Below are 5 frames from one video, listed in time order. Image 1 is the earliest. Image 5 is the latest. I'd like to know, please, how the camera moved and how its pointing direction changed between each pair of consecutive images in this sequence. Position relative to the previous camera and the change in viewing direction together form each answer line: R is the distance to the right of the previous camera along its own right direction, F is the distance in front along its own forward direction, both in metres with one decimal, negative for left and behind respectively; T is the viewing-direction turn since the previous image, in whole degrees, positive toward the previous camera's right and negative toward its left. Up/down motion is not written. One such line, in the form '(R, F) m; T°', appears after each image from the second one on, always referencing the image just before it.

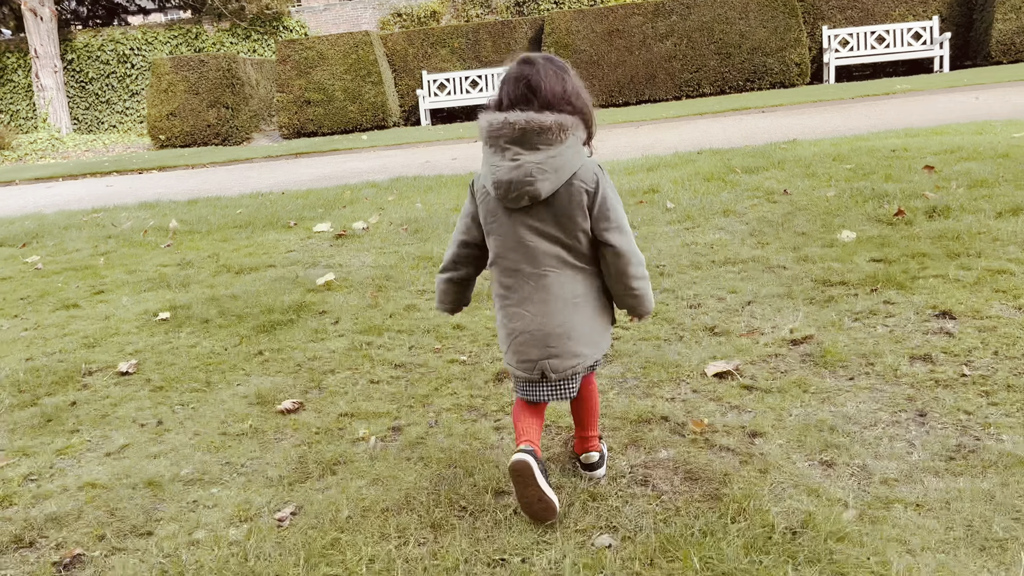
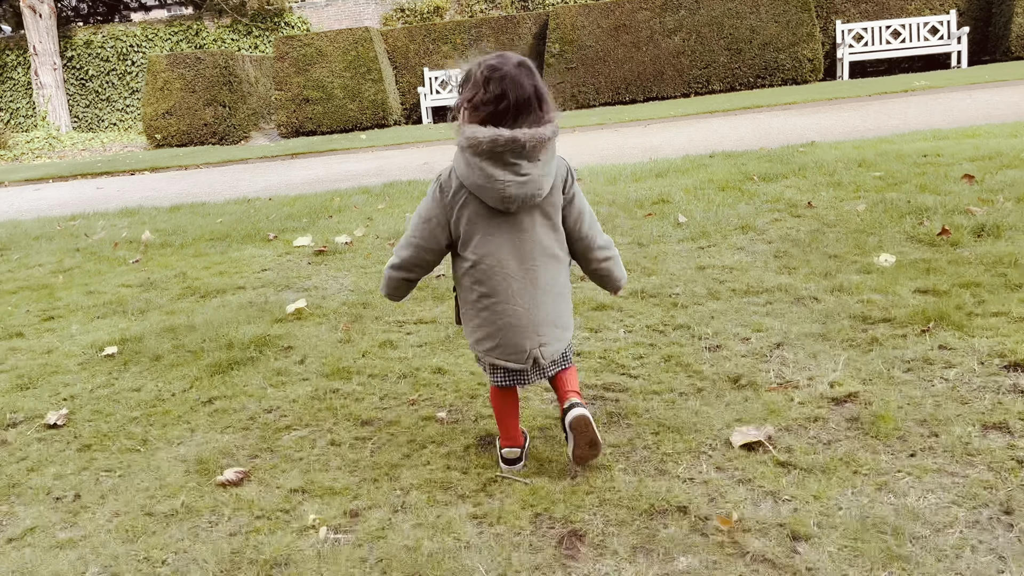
(+0.2, +0.7) m; -1°
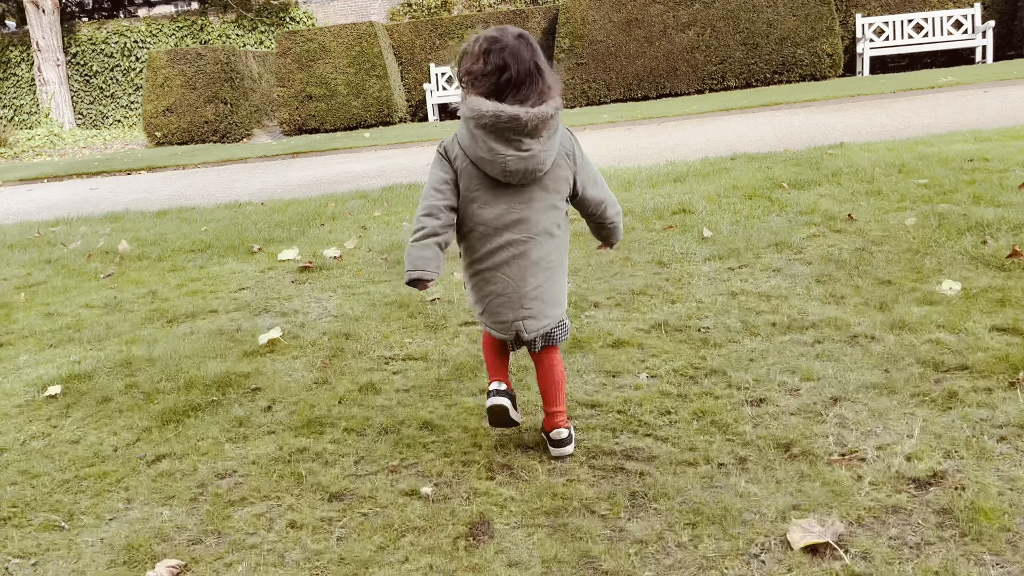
(0.0, +0.7) m; -1°
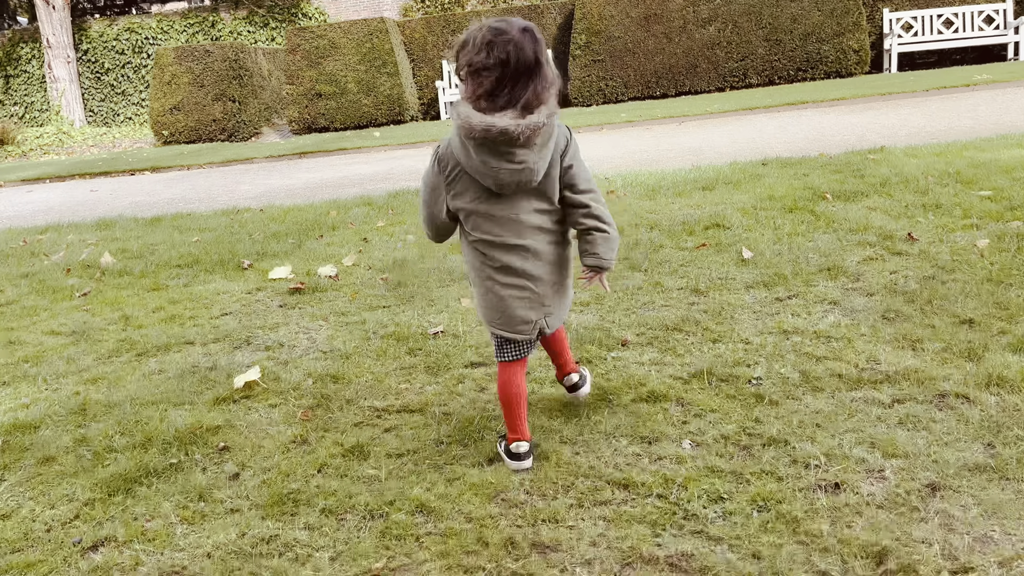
(0.0, +0.7) m; -1°
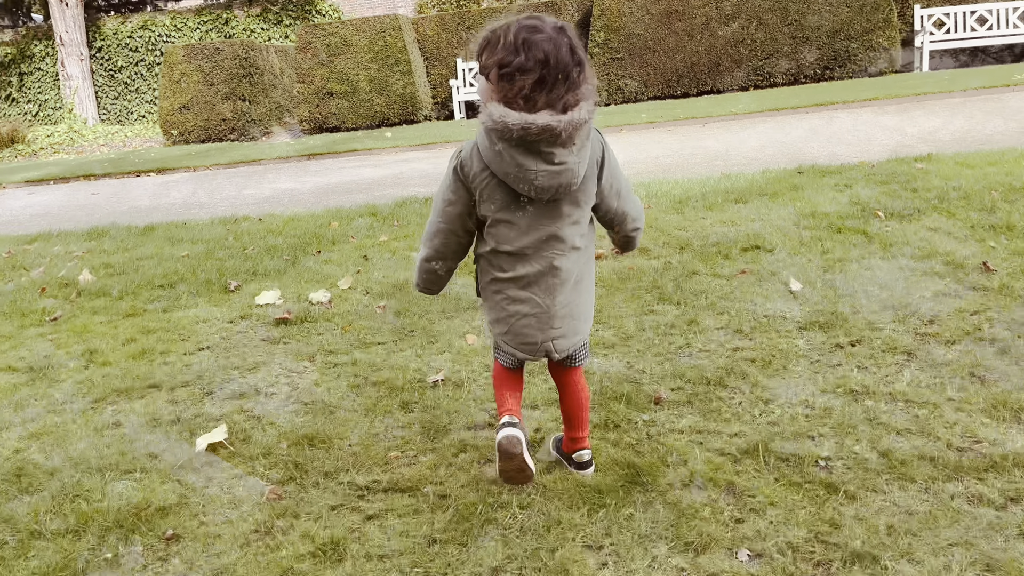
(0.0, +0.7) m; -2°
